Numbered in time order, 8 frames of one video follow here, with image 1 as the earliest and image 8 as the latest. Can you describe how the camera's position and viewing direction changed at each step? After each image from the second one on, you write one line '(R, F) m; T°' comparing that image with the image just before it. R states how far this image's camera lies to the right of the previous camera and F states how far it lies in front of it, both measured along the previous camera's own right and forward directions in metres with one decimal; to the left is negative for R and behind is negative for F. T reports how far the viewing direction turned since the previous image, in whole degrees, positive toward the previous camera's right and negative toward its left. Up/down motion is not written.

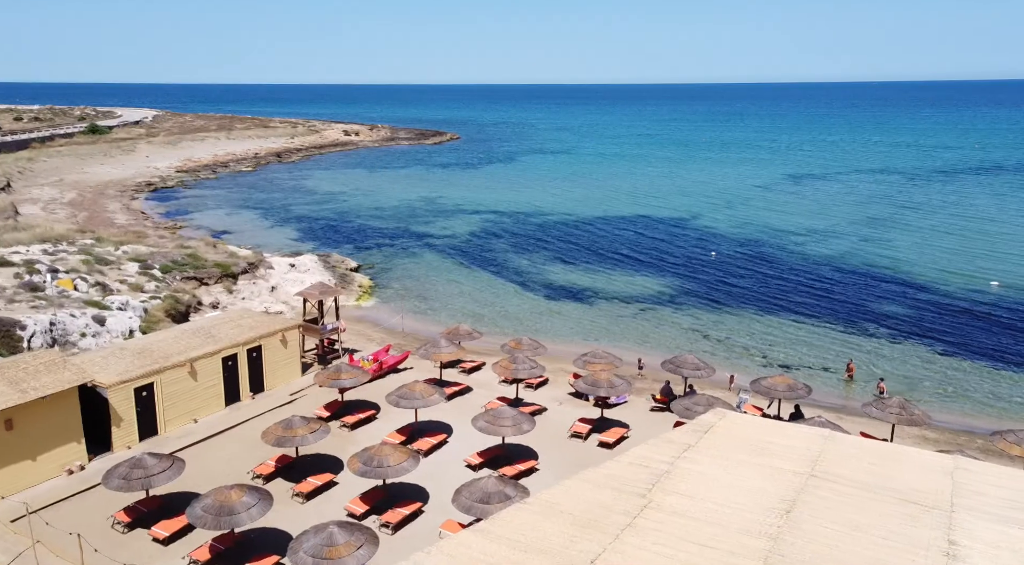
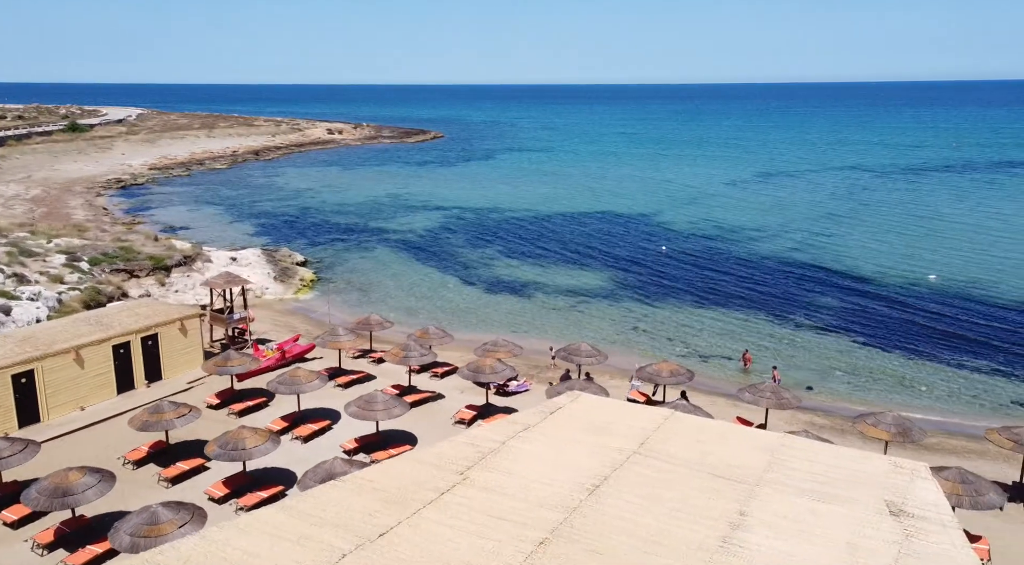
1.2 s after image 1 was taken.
(+2.5, -0.1) m; +1°
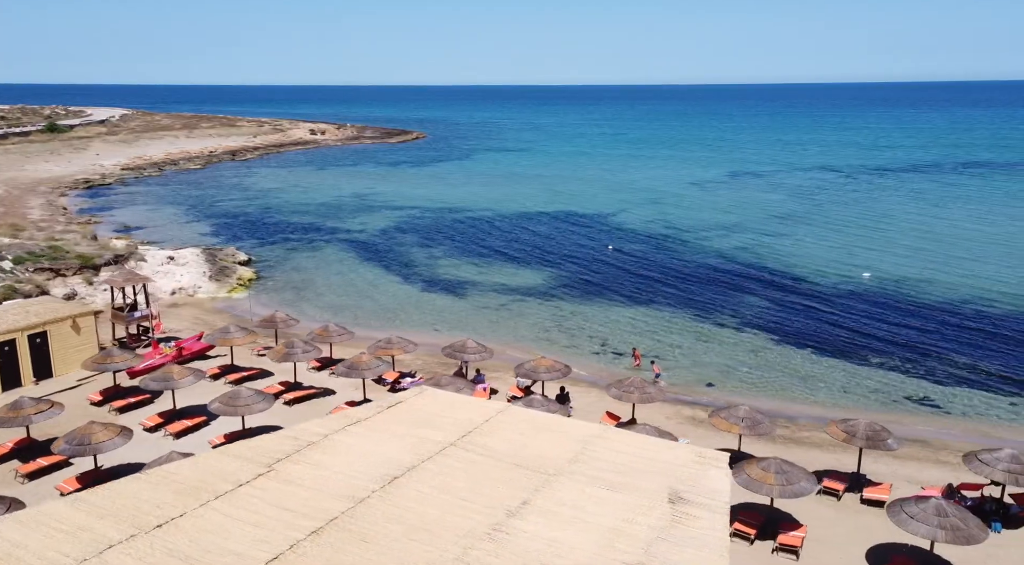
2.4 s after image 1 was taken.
(+2.7, -0.2) m; +1°
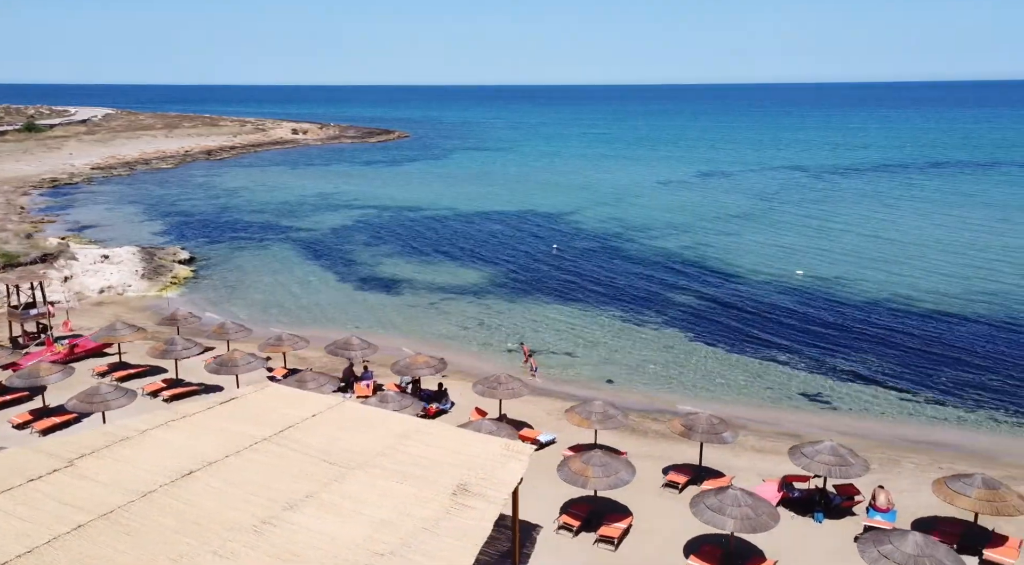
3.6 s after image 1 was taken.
(+2.7, -0.1) m; +1°
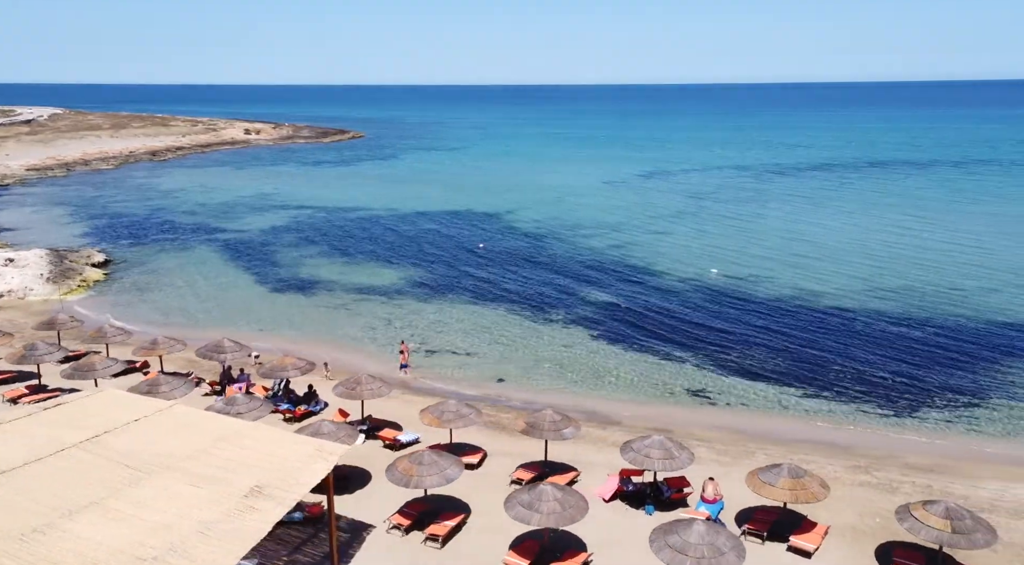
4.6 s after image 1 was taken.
(+2.3, -0.1) m; +3°
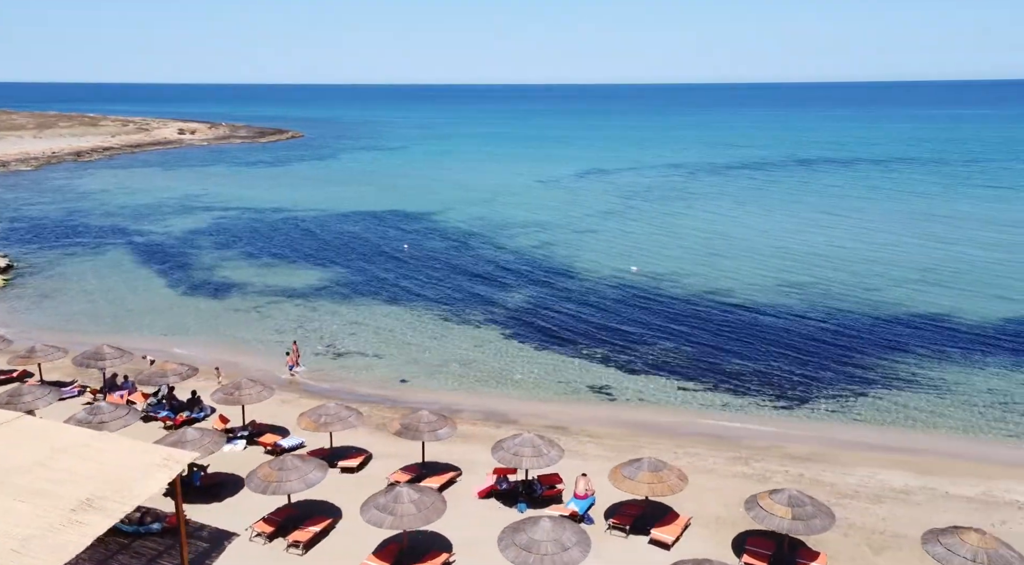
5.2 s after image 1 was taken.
(+1.4, 0.0) m; +4°
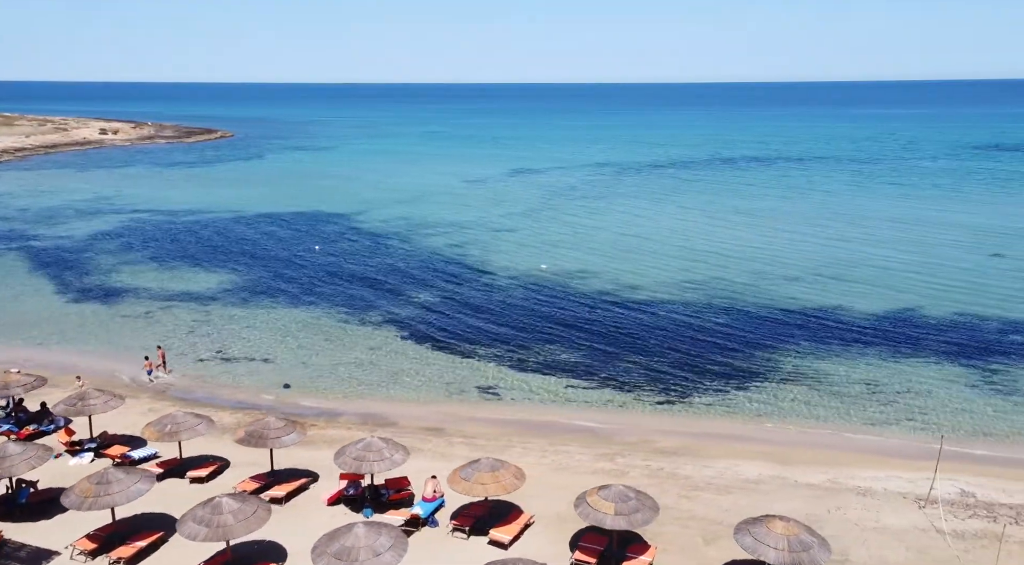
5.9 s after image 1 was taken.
(+1.7, +0.1) m; +5°
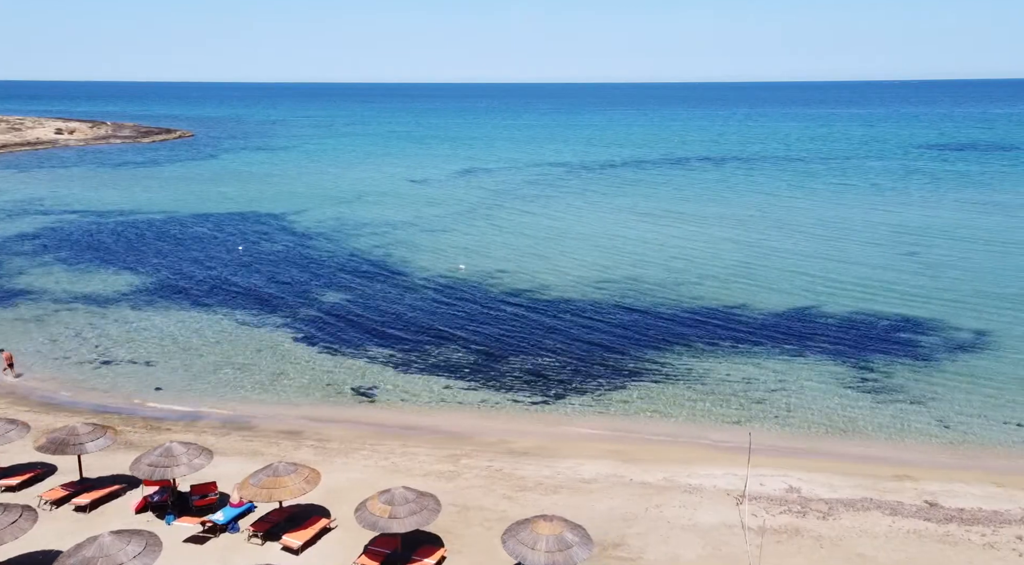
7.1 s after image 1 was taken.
(+2.7, +0.2) m; +3°
